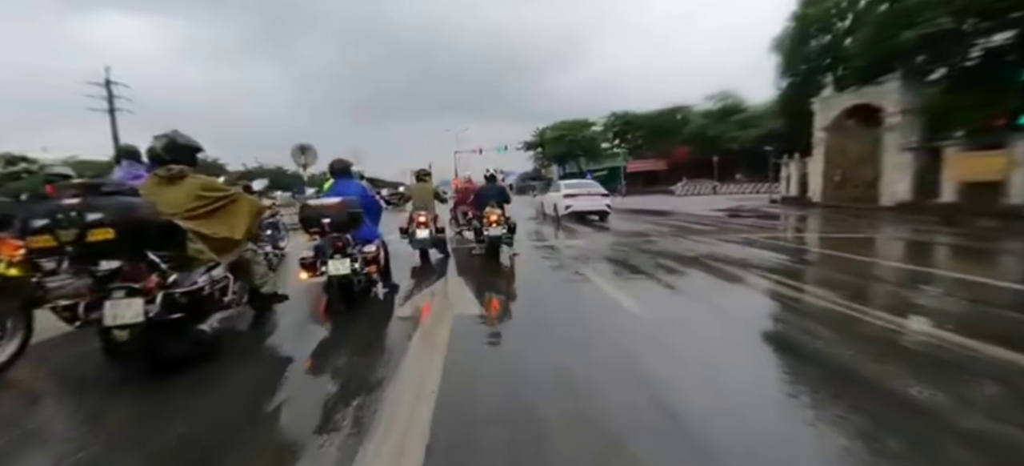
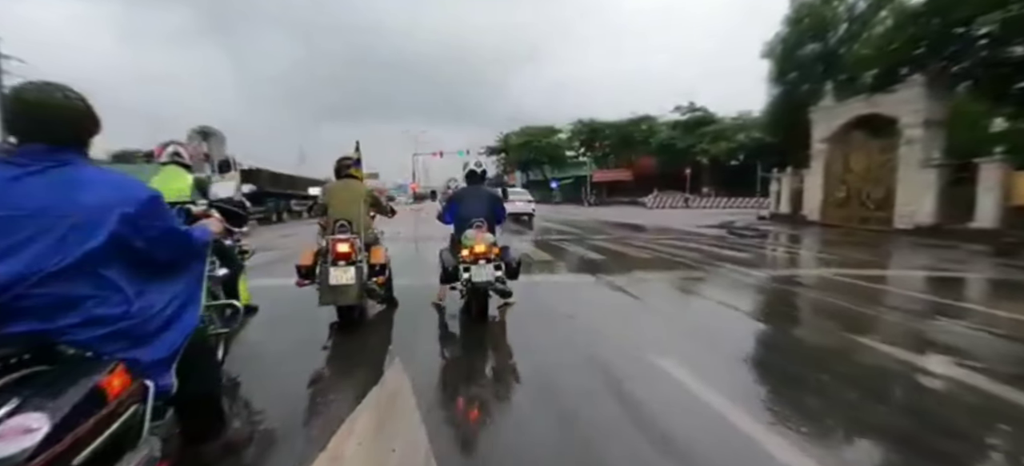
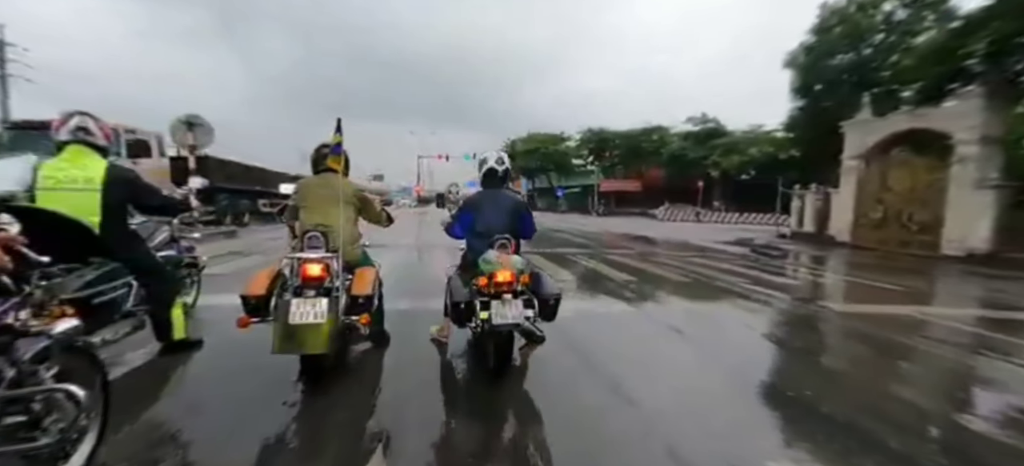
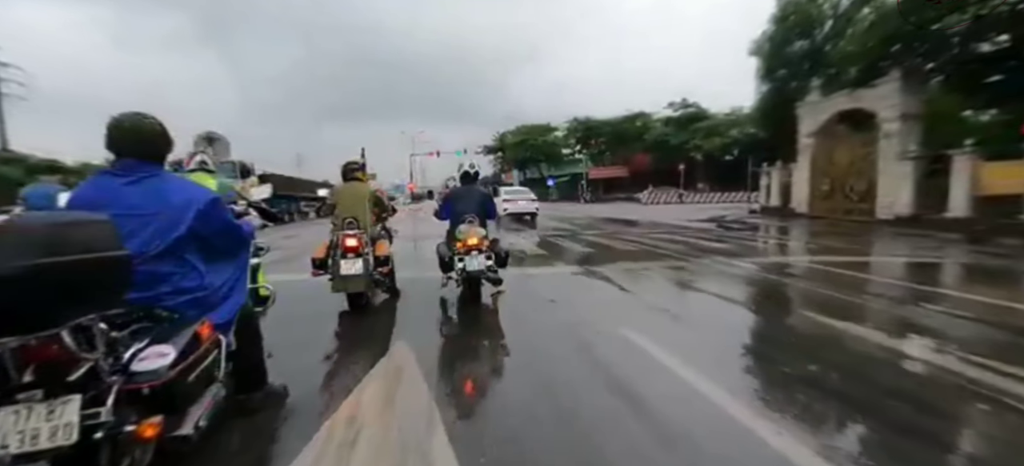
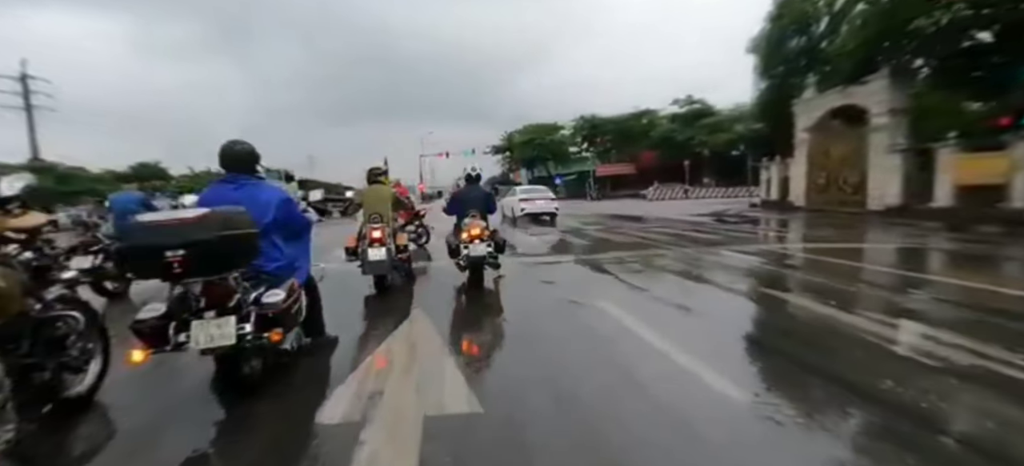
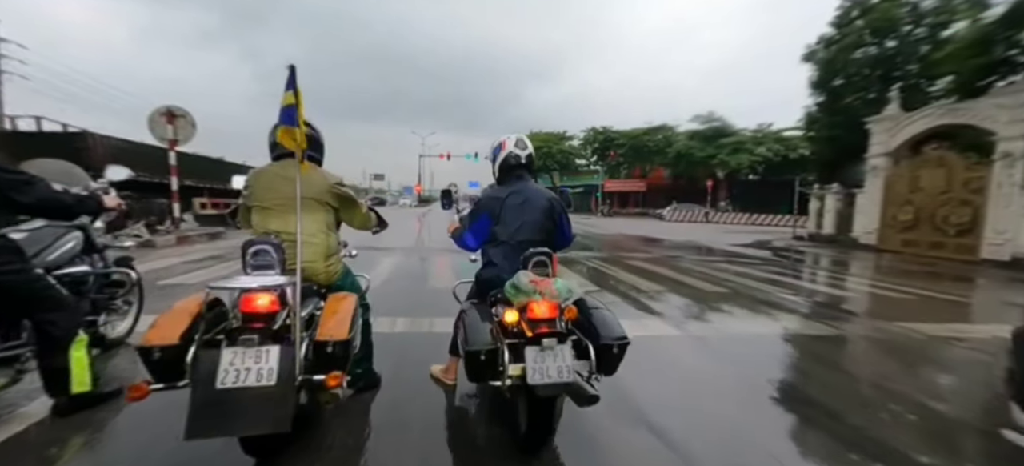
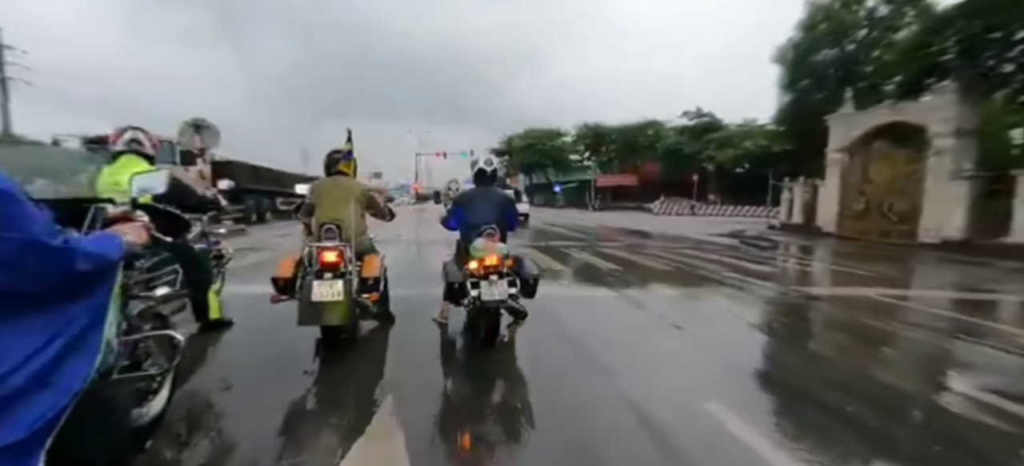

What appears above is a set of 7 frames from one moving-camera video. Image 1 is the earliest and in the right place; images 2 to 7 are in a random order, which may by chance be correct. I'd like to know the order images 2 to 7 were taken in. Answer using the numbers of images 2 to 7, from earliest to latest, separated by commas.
5, 4, 2, 7, 3, 6
